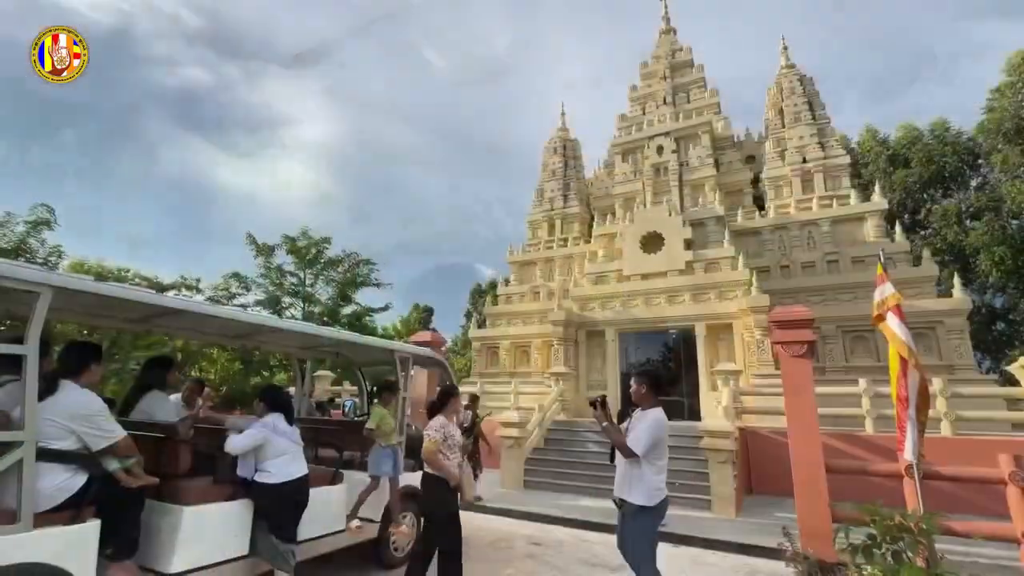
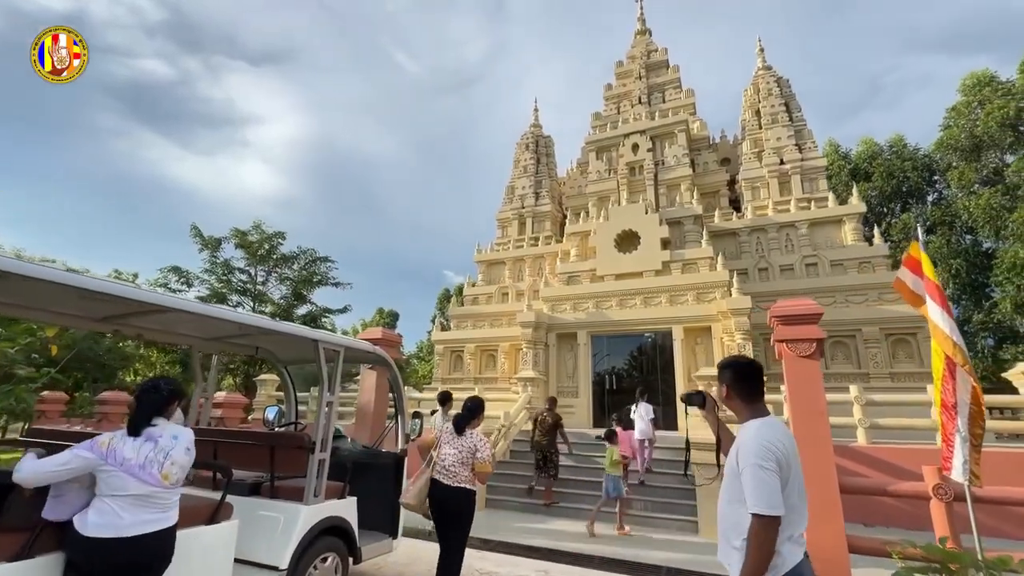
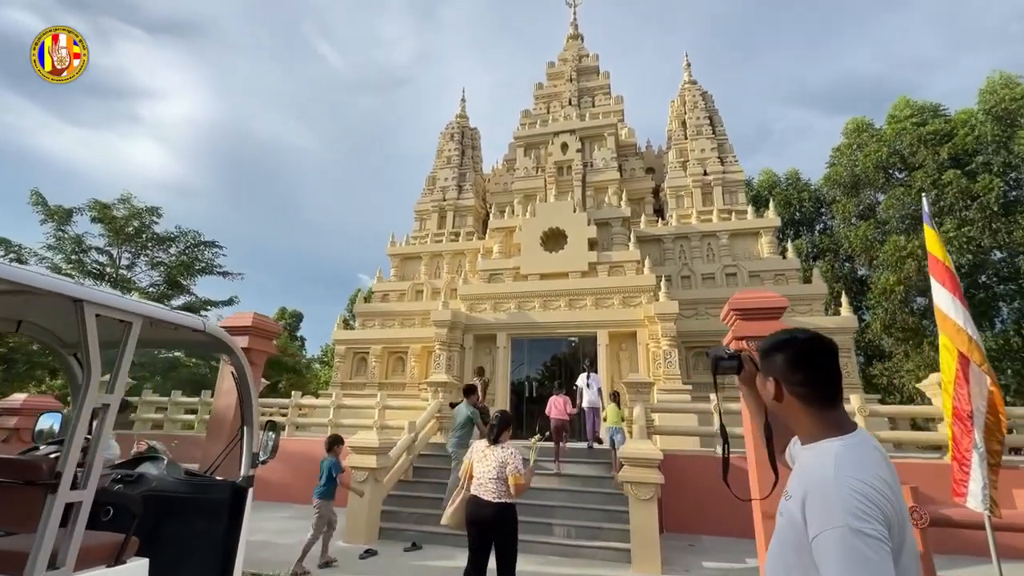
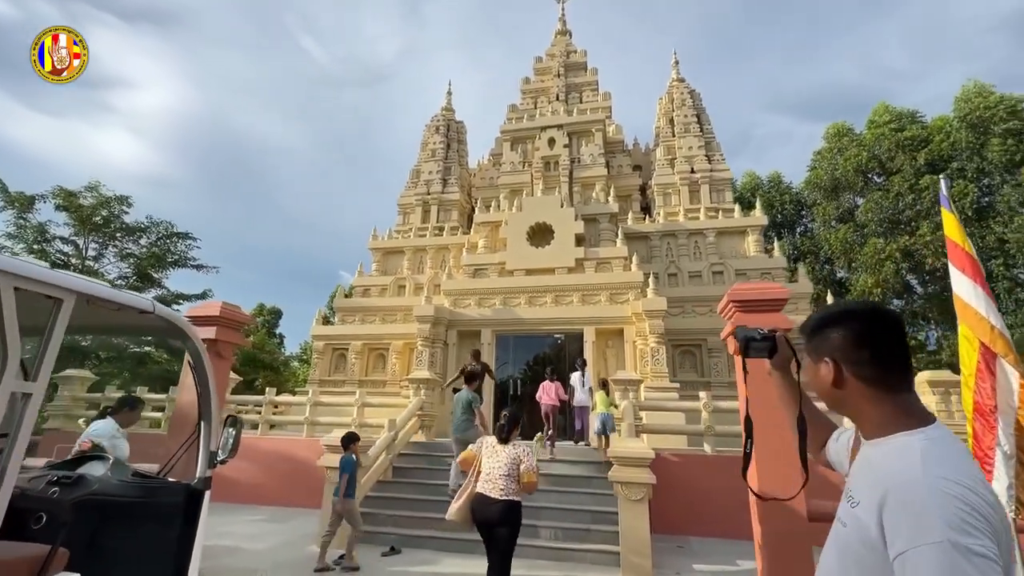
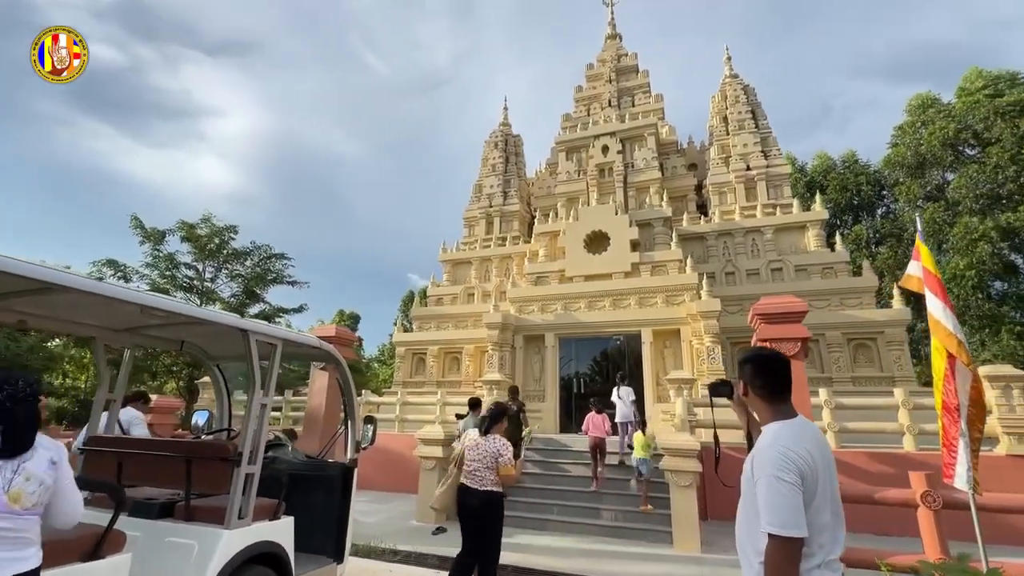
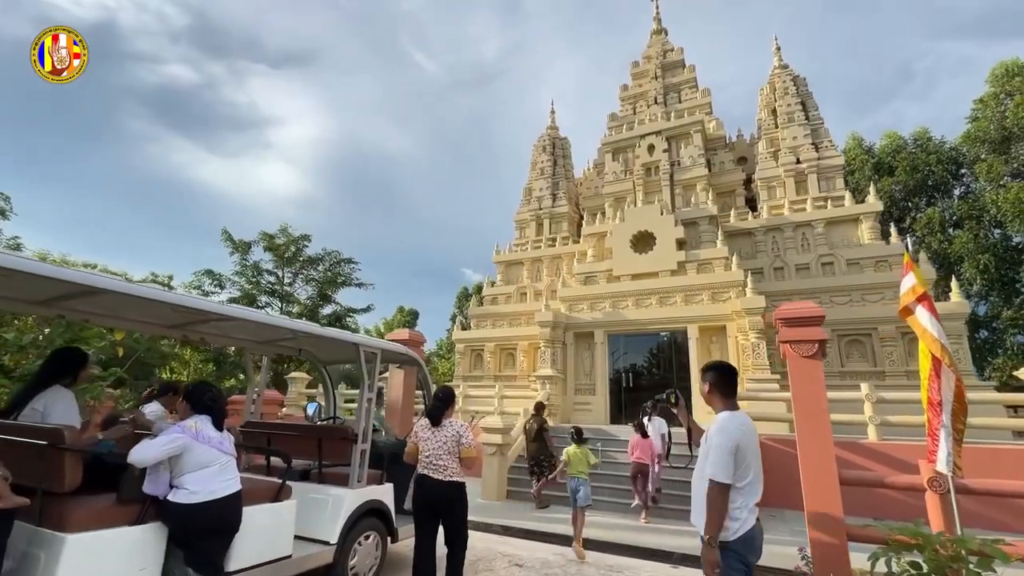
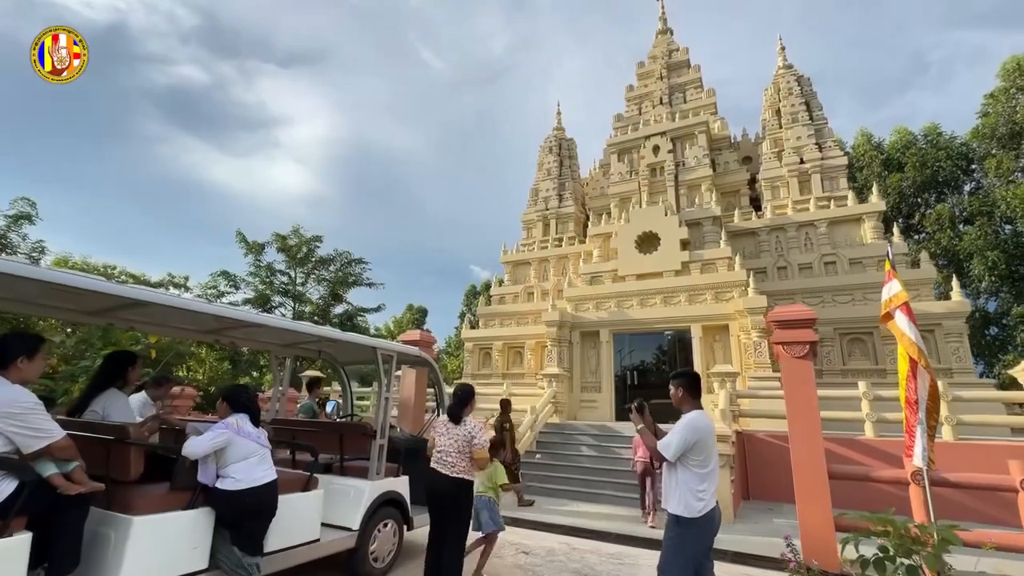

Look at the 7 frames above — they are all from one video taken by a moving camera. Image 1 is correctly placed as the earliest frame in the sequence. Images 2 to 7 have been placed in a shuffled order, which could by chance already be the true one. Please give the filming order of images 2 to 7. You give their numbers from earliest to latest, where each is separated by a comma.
7, 6, 2, 5, 3, 4
